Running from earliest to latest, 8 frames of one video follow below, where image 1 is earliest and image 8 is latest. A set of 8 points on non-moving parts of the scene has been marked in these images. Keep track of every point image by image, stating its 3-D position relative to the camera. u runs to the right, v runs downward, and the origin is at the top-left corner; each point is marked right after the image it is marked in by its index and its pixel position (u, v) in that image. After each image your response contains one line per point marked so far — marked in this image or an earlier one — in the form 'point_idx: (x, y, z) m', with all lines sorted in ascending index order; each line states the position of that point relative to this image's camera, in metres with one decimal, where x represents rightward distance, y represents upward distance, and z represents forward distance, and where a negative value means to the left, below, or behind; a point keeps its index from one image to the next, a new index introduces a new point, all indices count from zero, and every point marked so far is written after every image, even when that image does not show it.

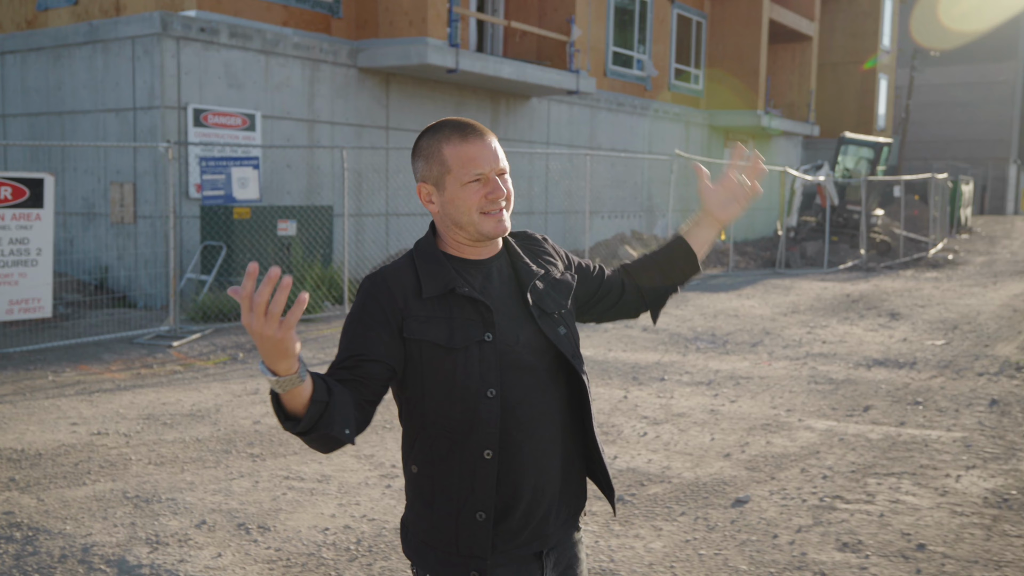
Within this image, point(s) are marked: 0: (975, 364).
0: (+4.0, -0.7, +8.9) m
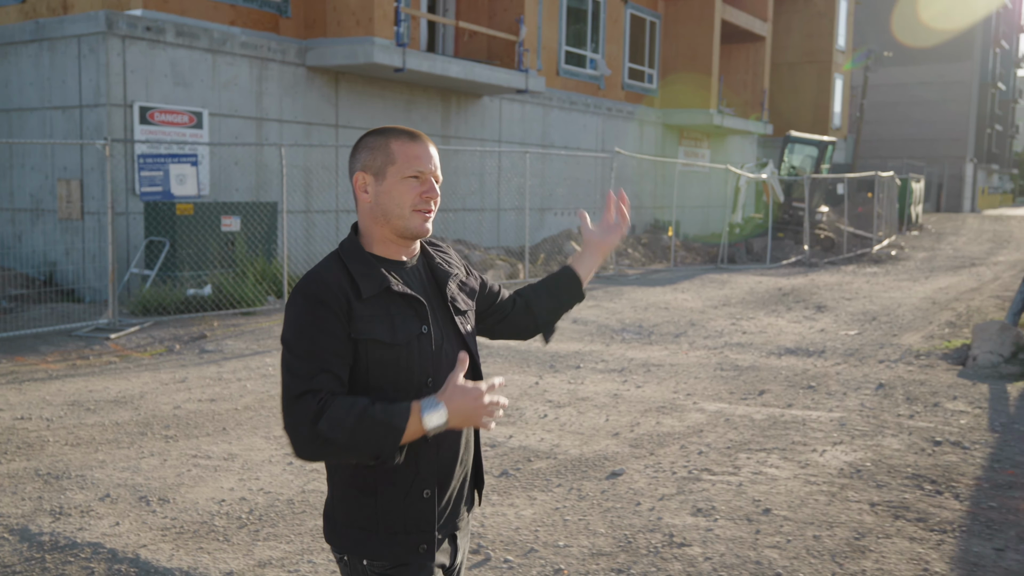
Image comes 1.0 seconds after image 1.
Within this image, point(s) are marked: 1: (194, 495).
0: (+3.4, -0.6, +9.4) m
1: (-1.5, -1.0, +4.8) m
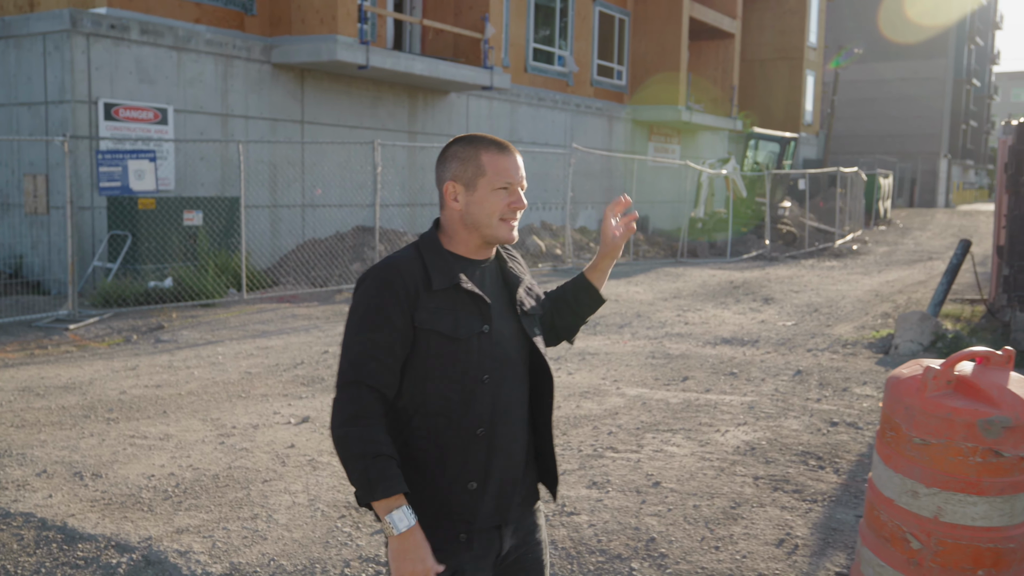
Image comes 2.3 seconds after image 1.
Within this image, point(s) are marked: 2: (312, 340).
0: (+2.8, -0.5, +9.8) m
1: (-1.9, -0.9, +5.2) m
2: (-1.9, -0.5, +9.5) m
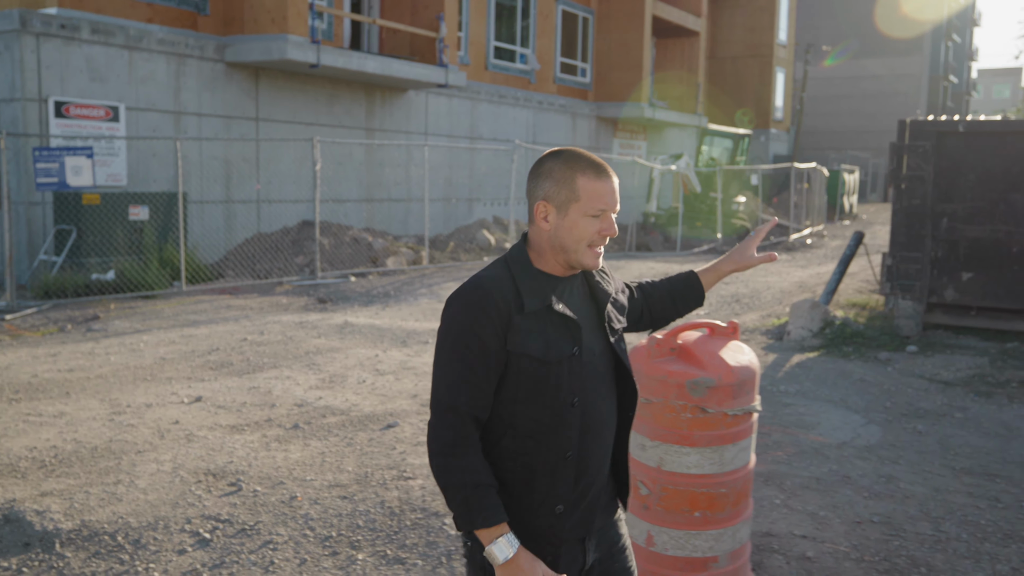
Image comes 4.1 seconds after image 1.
0: (+2.0, -0.4, +10.2) m
1: (-2.7, -0.9, +5.6) m
2: (-2.7, -0.4, +9.9) m
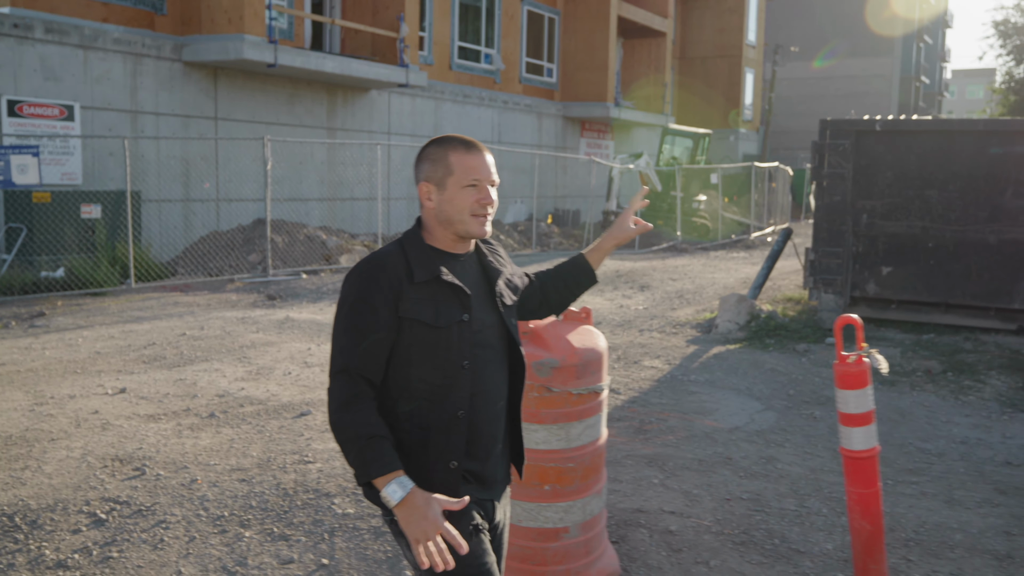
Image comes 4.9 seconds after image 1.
0: (+1.4, -0.4, +10.5) m
1: (-3.3, -0.8, +5.8) m
2: (-3.3, -0.4, +10.1) m
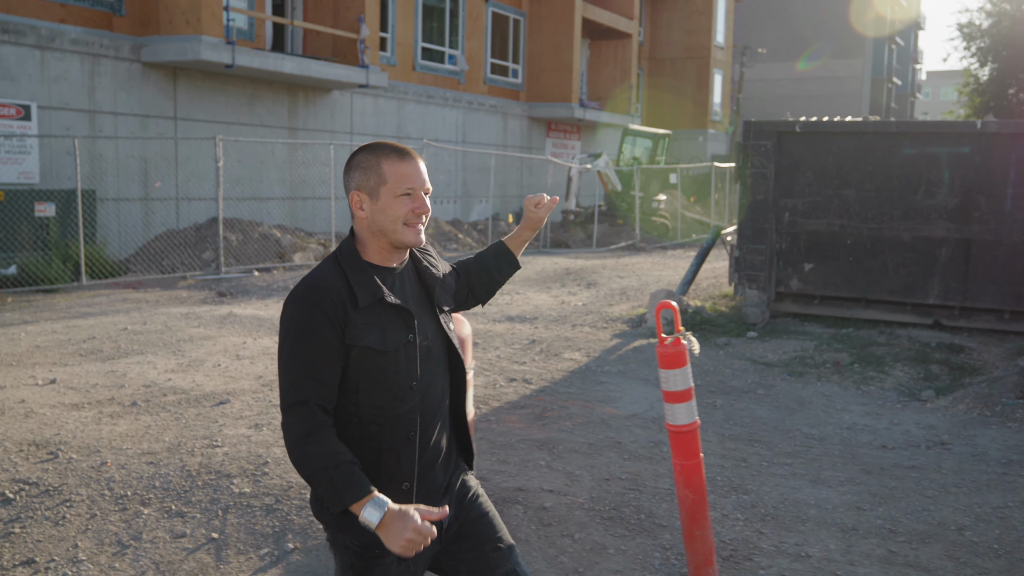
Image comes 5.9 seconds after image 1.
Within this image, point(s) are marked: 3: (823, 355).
0: (+0.7, -0.3, +10.8) m
1: (-3.8, -0.8, +6.0) m
2: (-3.9, -0.3, +10.3) m
3: (+2.6, -0.6, +8.5) m
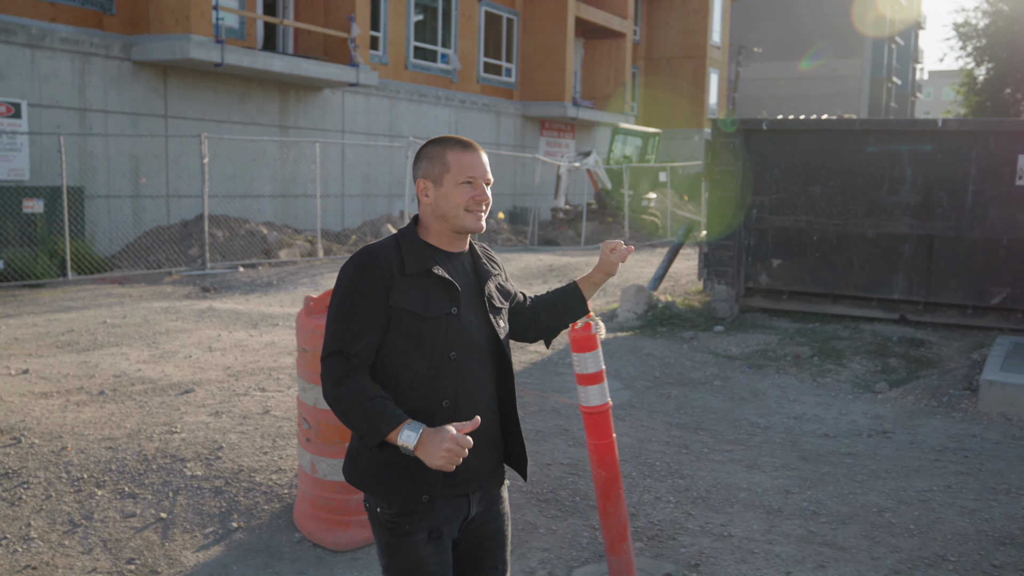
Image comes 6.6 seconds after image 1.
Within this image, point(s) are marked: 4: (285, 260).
0: (+0.5, -0.3, +11.0) m
1: (-4.1, -0.7, +6.2) m
2: (-4.2, -0.3, +10.5) m
3: (+2.3, -0.5, +8.7) m
4: (-3.4, +0.4, +15.3) m
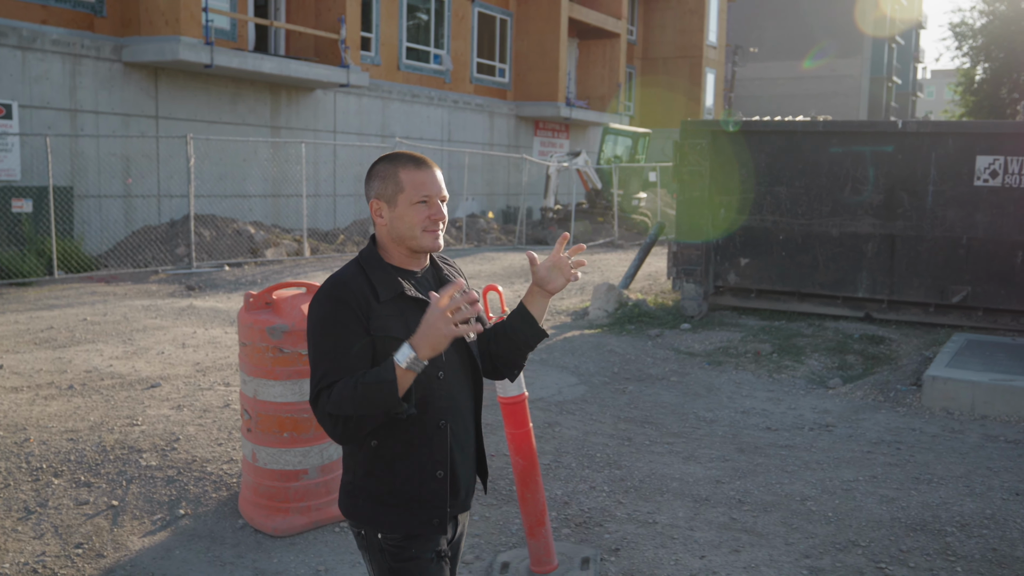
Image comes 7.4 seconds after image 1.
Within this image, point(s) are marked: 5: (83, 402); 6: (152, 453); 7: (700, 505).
0: (+0.2, -0.3, +11.2) m
1: (-4.4, -0.7, +6.4) m
2: (-4.5, -0.2, +10.7) m
3: (+2.0, -0.5, +8.9) m
4: (-3.6, +0.4, +15.5) m
5: (-2.7, -0.7, +6.5) m
6: (-1.9, -0.9, +5.4) m
7: (+0.9, -1.0, +4.8) m
